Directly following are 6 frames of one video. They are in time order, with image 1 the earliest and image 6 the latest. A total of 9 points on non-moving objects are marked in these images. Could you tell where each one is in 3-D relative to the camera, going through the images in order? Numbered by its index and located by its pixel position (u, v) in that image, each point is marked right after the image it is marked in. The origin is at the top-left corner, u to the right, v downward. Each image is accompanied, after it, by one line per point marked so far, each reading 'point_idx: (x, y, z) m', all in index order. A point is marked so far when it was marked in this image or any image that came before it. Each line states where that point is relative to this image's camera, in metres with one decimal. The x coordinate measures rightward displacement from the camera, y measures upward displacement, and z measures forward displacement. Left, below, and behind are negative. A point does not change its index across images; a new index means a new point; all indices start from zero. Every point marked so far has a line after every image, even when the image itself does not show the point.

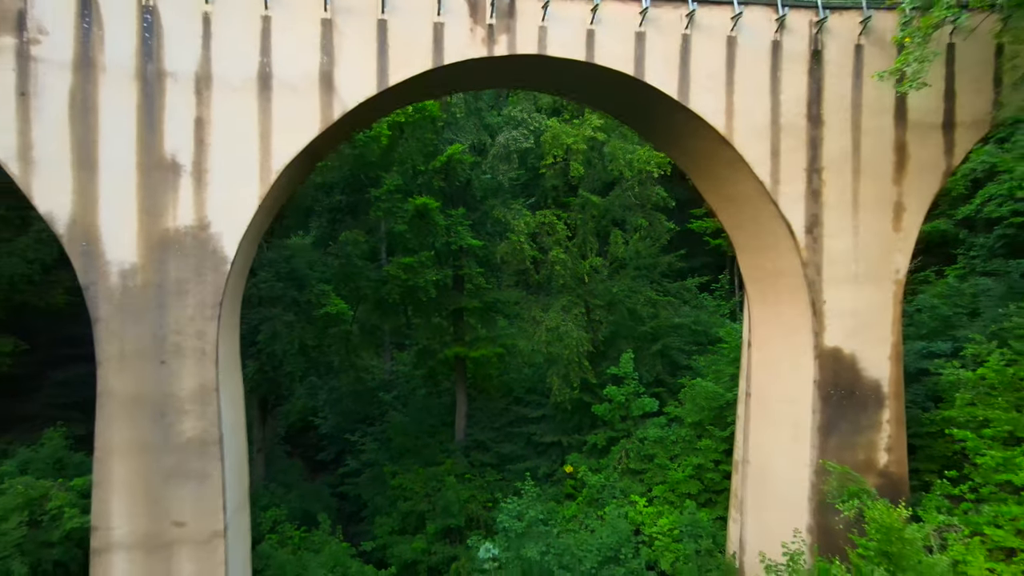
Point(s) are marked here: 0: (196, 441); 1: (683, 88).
0: (-4.2, -2.0, +7.7) m
1: (+2.7, +3.1, +8.9) m
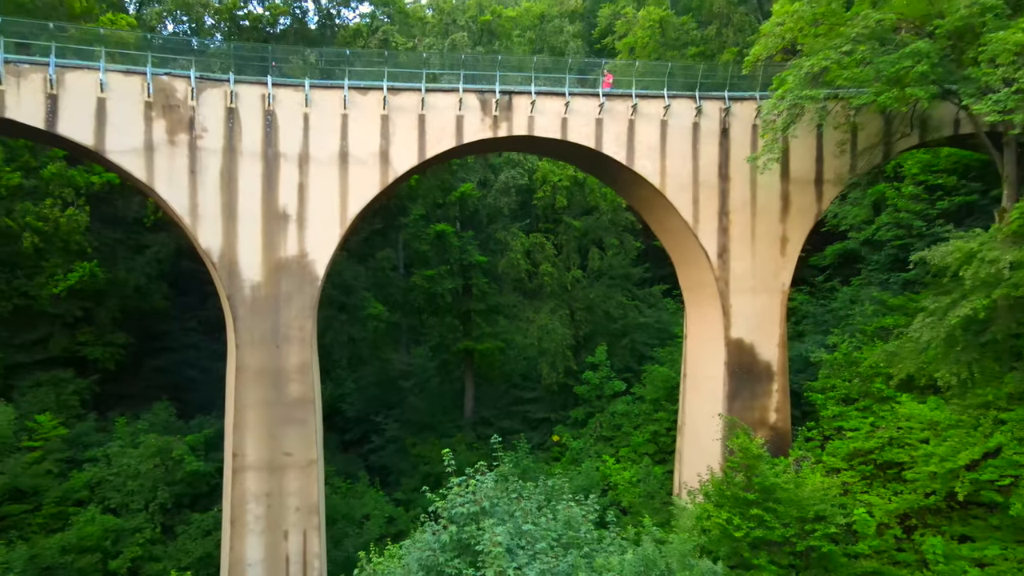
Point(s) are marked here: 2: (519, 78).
0: (-4.3, -2.2, +11.5) m
1: (+2.6, +2.9, +12.7) m
2: (+0.2, +4.6, +12.5) m
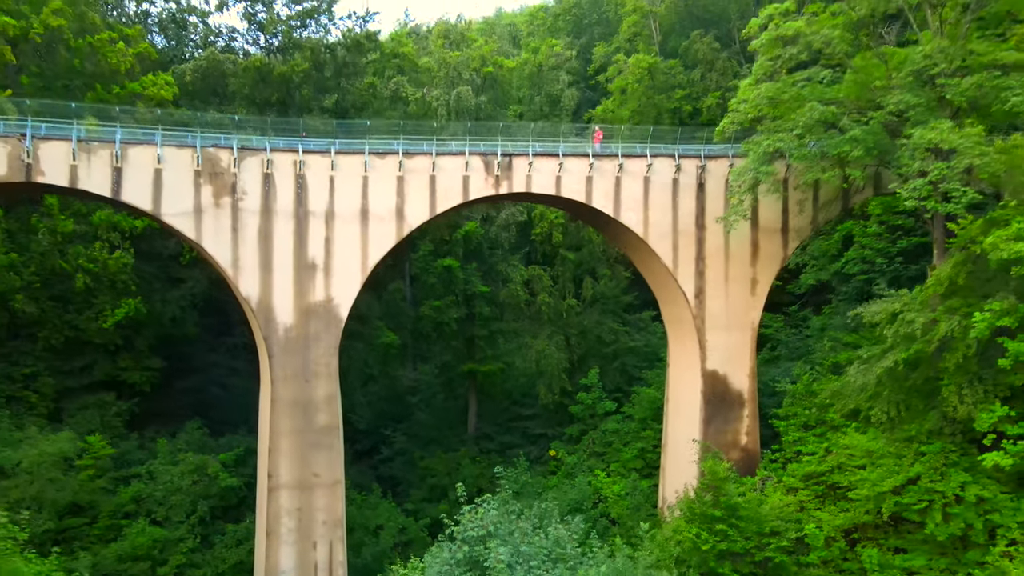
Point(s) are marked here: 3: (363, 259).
0: (-4.3, -3.2, +13.2) m
1: (+2.6, +2.0, +14.4) m
2: (+0.2, +3.6, +14.2) m
3: (-3.5, +0.7, +13.4) m
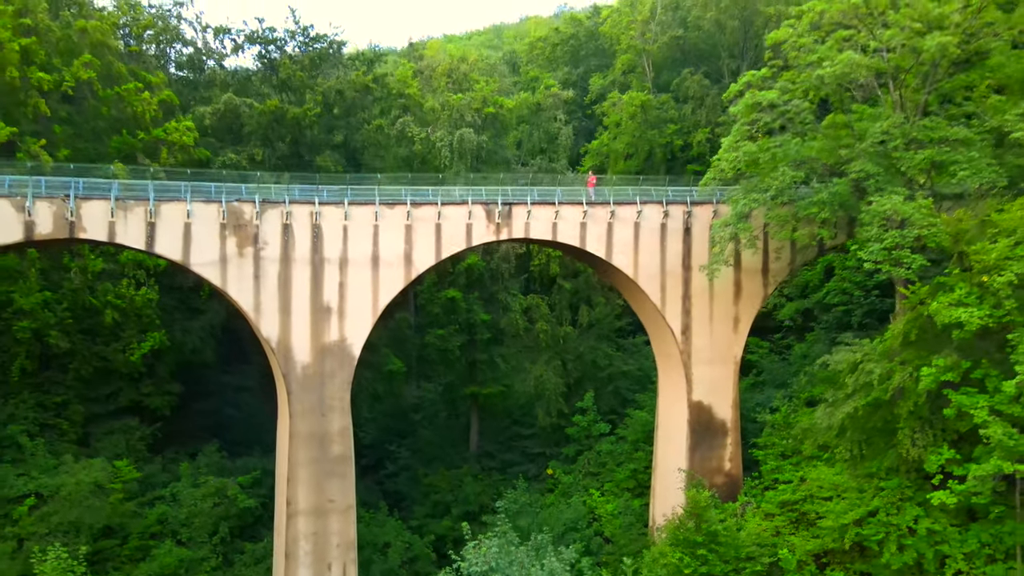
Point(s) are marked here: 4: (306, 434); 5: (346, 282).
0: (-4.3, -4.2, +14.3) m
1: (+2.6, +1.0, +15.5) m
2: (+0.2, +2.6, +15.3) m
3: (-3.5, -0.3, +14.5) m
4: (-5.1, -3.6, +14.1) m
5: (-4.2, +0.2, +14.3) m
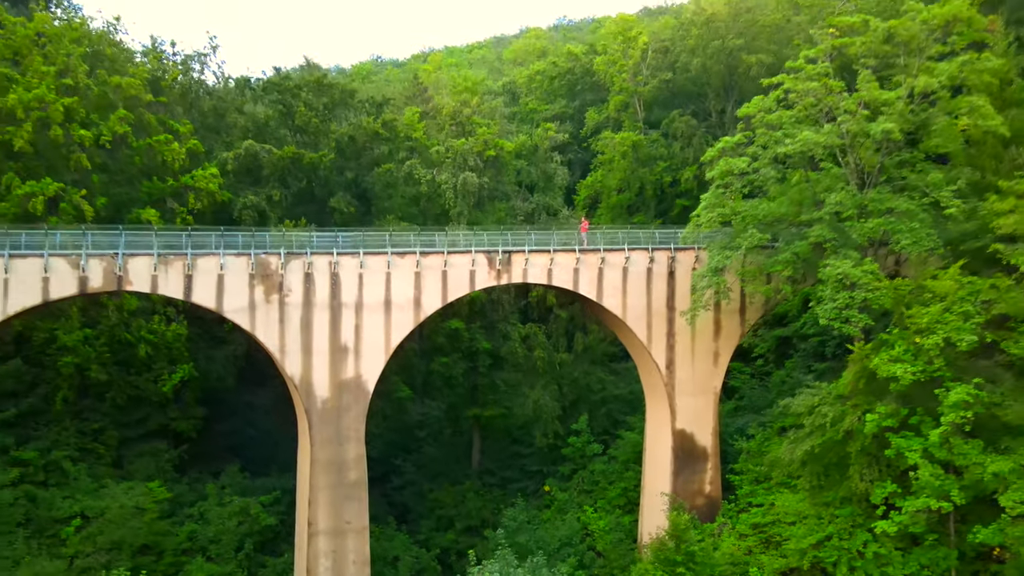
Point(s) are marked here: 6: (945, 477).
0: (-4.3, -5.3, +15.8) m
1: (+2.6, -0.2, +17.1) m
2: (+0.1, +1.5, +16.8) m
3: (-3.5, -1.5, +16.0) m
4: (-5.1, -4.8, +15.7) m
5: (-4.2, -1.0, +15.9) m
6: (+8.1, -3.5, +10.7) m
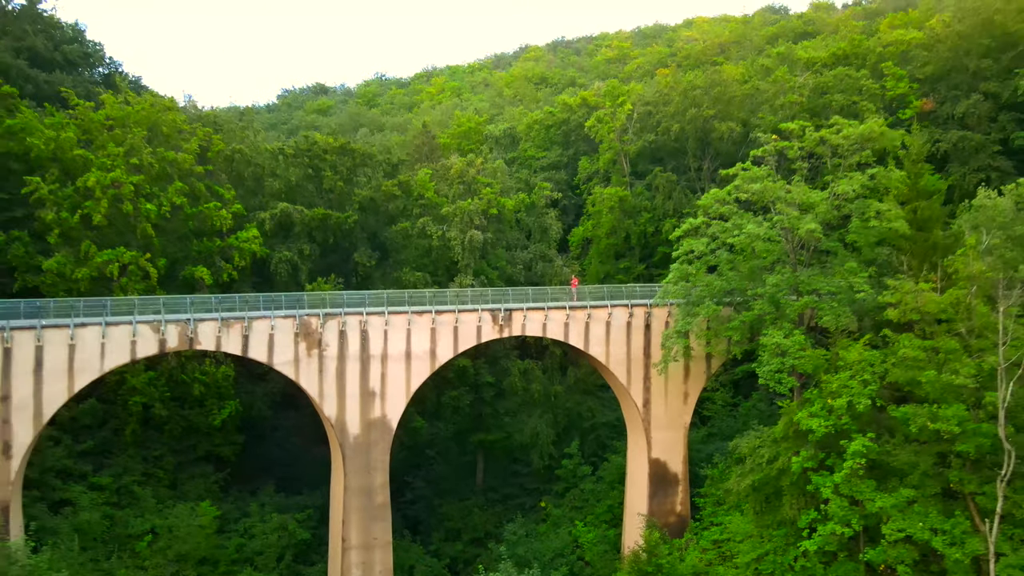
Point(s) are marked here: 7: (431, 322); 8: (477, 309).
0: (-4.3, -7.1, +18.9) m
1: (+2.6, -2.0, +20.2) m
2: (+0.2, -0.3, +19.9) m
3: (-3.5, -3.3, +19.1) m
4: (-5.1, -6.6, +18.8) m
5: (-4.2, -2.8, +19.0) m
6: (+8.1, -5.3, +13.8) m
7: (-2.7, -1.1, +19.3) m
8: (-1.2, -0.7, +19.6) m
